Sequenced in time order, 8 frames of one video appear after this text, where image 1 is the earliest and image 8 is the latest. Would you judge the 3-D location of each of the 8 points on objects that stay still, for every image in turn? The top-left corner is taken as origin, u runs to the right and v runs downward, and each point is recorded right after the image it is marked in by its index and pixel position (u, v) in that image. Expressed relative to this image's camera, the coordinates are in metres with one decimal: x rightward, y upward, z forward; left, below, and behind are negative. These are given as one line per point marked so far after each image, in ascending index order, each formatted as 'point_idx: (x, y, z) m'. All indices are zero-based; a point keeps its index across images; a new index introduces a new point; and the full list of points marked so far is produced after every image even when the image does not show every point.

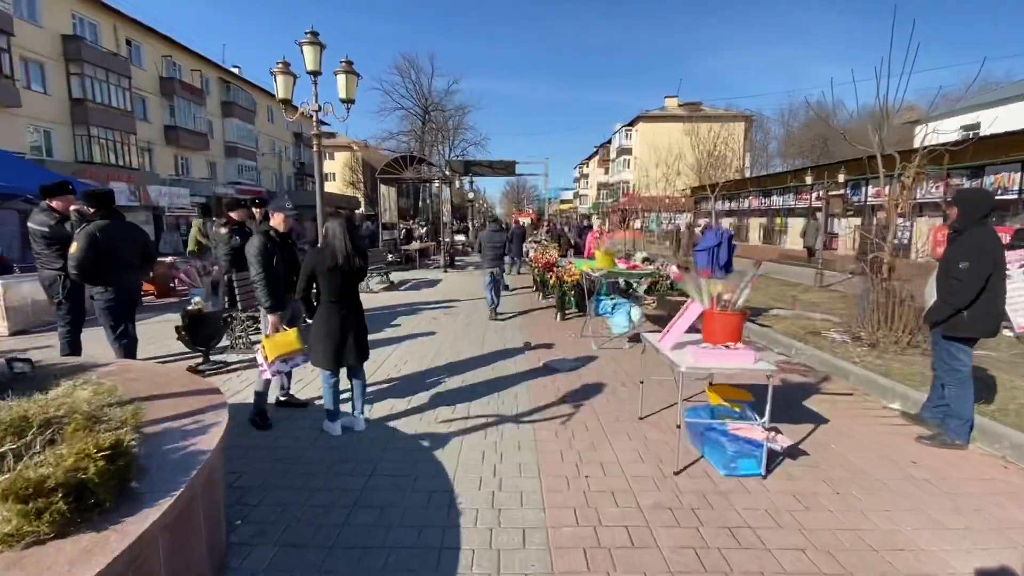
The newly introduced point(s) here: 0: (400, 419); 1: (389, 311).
0: (-1.0, -1.2, +4.5) m
1: (-2.6, -0.5, +10.2) m
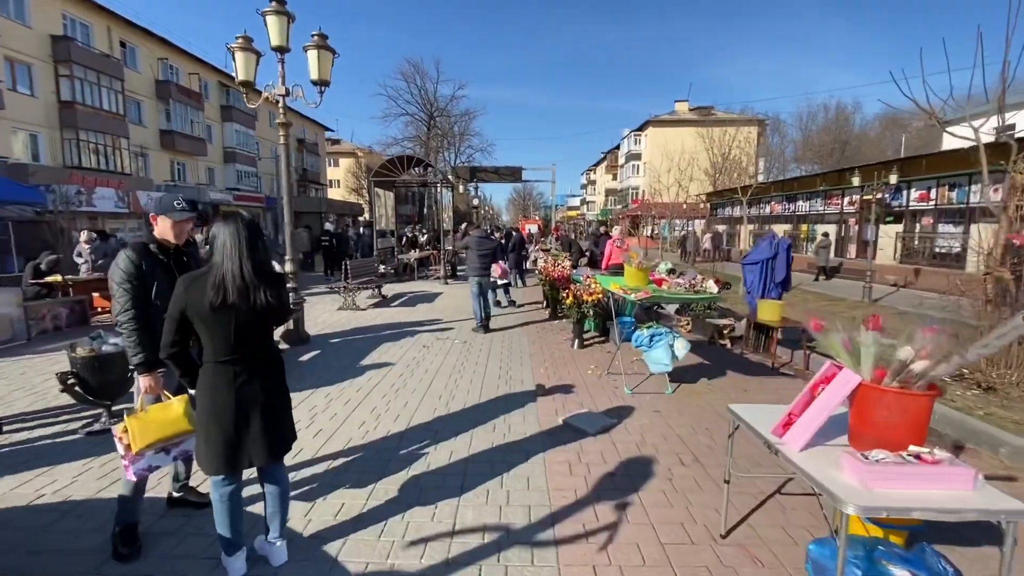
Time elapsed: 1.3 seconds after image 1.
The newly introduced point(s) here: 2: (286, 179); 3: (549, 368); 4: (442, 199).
0: (-1.0, -1.5, +2.9) m
1: (-2.4, -0.8, +8.6) m
2: (-3.5, +1.6, +7.5) m
3: (+0.5, -1.1, +6.4) m
4: (-2.7, +3.4, +18.8) m
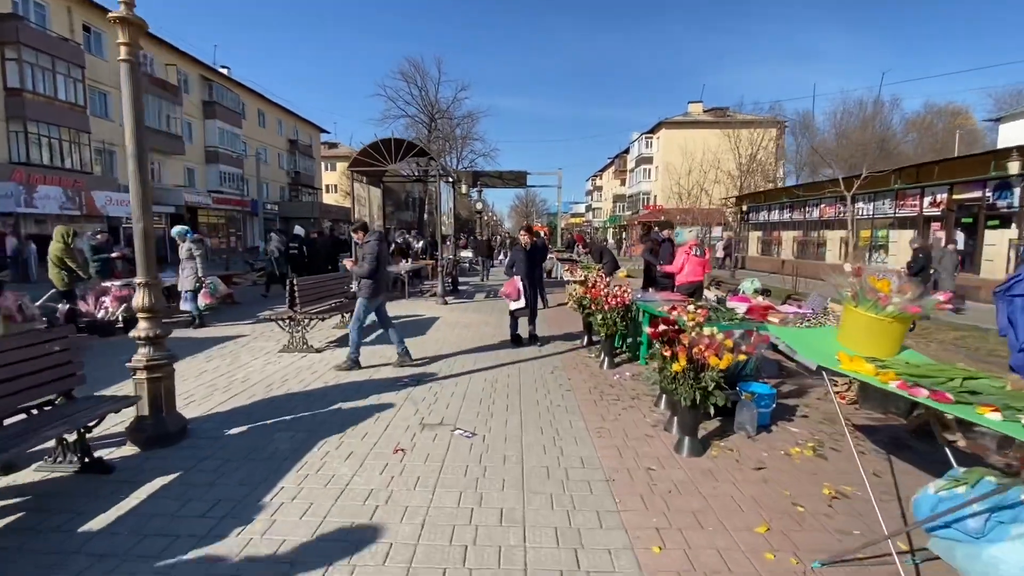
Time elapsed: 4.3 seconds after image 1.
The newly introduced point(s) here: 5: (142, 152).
0: (-0.6, -1.8, -0.7) m
1: (-2.0, -1.2, +5.0) m
2: (-3.1, +1.2, +3.9) m
3: (+0.9, -1.5, +2.8) m
4: (-2.3, +2.8, +15.3) m
5: (-3.0, +1.1, +3.9) m
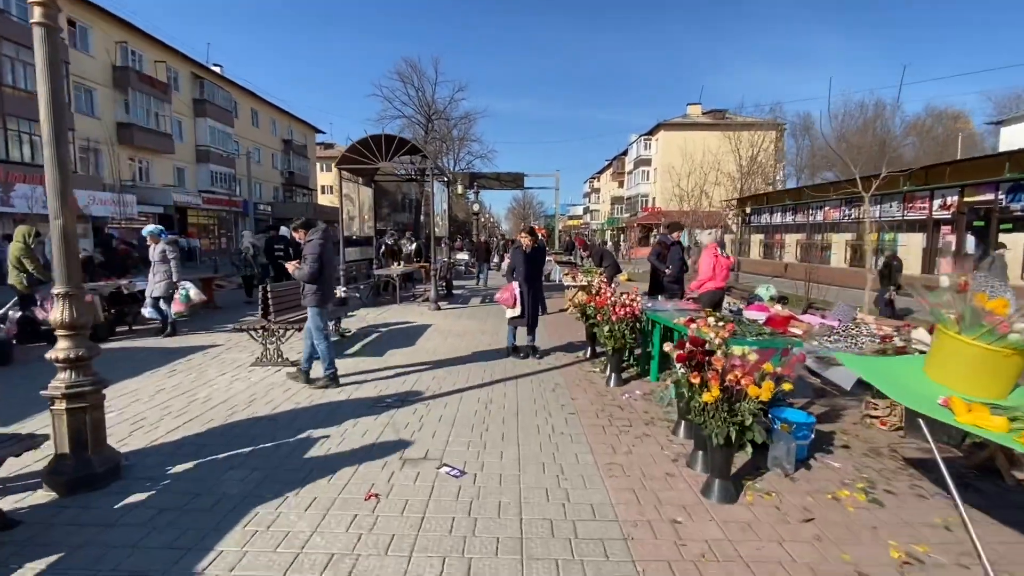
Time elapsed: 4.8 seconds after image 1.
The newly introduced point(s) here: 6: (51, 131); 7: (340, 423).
0: (-0.6, -1.9, -1.4) m
1: (-2.1, -1.3, +4.3) m
2: (-3.1, +1.2, +3.3) m
3: (+0.9, -1.6, +2.2) m
4: (-2.3, +2.7, +14.6) m
5: (-3.0, +1.0, +3.3) m
6: (-3.0, +1.1, +3.2) m
7: (-1.6, -1.3, +4.5) m
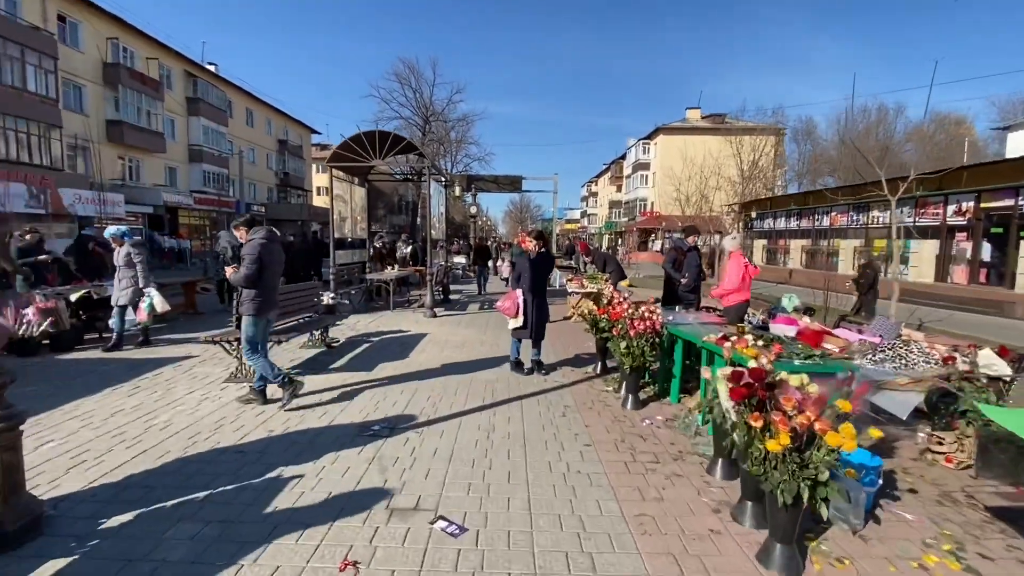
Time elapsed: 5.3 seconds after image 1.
0: (-0.5, -1.9, -2.0) m
1: (-2.0, -1.4, +3.7) m
2: (-3.0, +1.1, +2.6) m
3: (+1.0, -1.7, +1.5) m
4: (-2.3, +2.5, +14.0) m
5: (-2.9, +1.0, +2.6) m
6: (-3.0, +1.0, +2.6) m
7: (-1.5, -1.4, +3.9) m
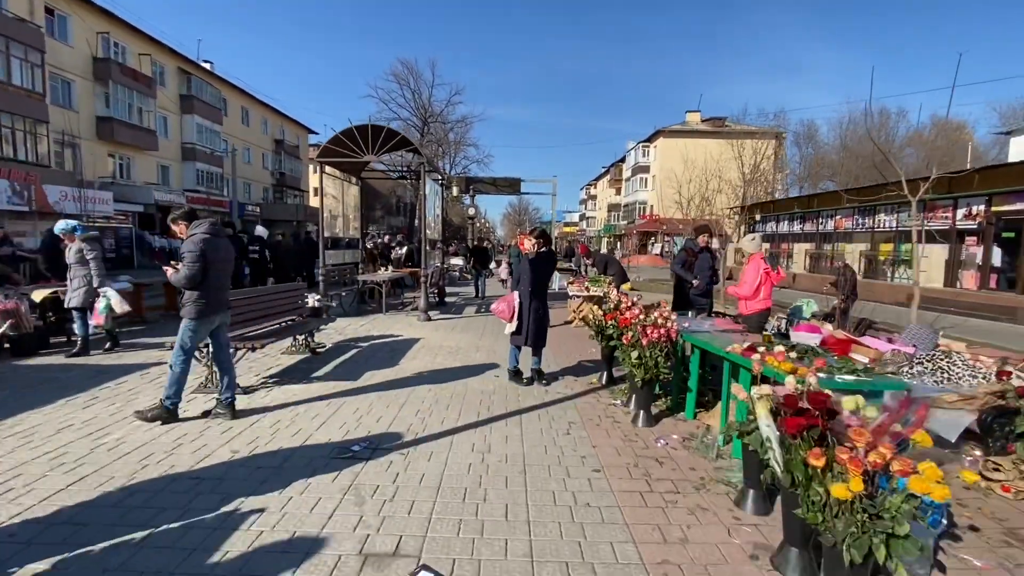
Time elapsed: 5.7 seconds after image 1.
0: (-0.5, -1.9, -2.6) m
1: (-2.0, -1.4, +3.1) m
2: (-3.0, +1.1, +2.1) m
3: (+1.0, -1.7, +1.0) m
4: (-2.4, +2.5, +13.5) m
5: (-2.9, +1.0, +2.1) m
6: (-2.9, +1.0, +2.0) m
7: (-1.5, -1.4, +3.3) m
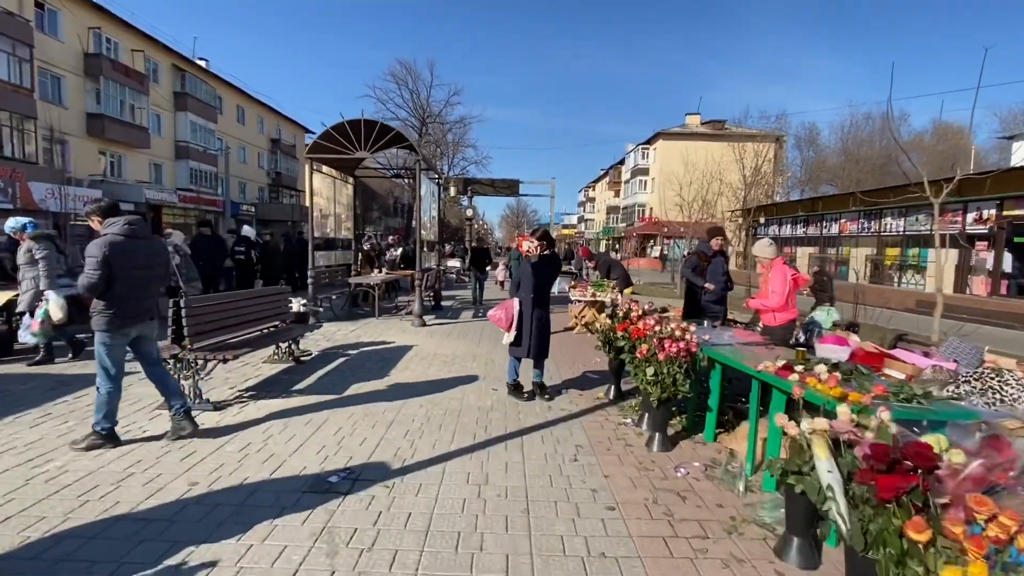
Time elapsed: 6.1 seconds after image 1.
0: (-0.4, -2.0, -3.1) m
1: (-2.0, -1.4, +2.6) m
2: (-3.0, +1.1, +1.6) m
3: (+1.0, -1.7, +0.5) m
4: (-2.4, +2.4, +13.0) m
5: (-2.9, +0.9, +1.6) m
6: (-2.9, +1.0, +1.5) m
7: (-1.5, -1.4, +2.8) m
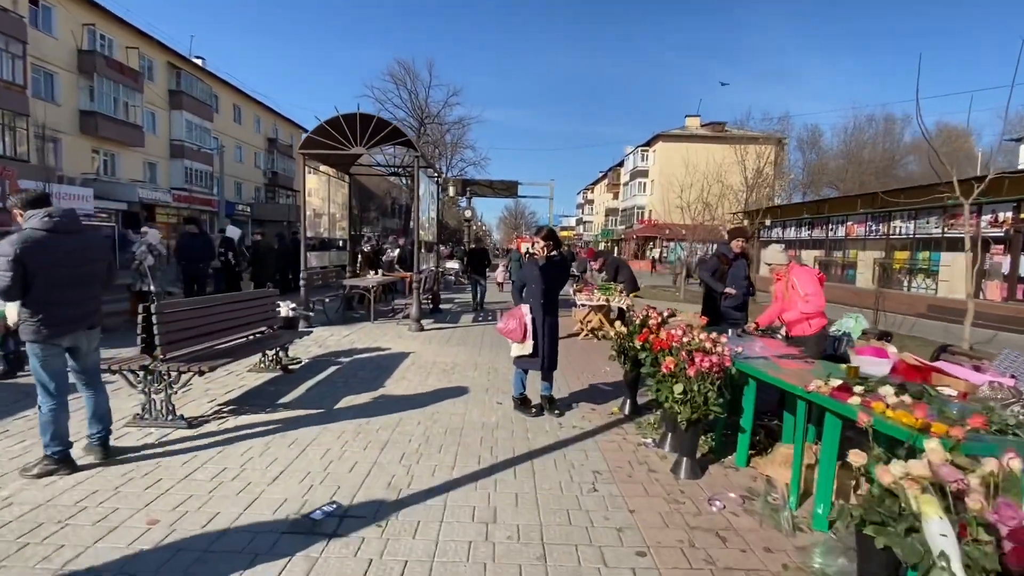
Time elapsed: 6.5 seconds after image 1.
0: (-0.3, -2.0, -3.5) m
1: (-1.9, -1.5, +2.1) m
2: (-2.9, +1.0, +1.1) m
3: (+1.1, -1.8, 0.0) m
4: (-2.3, +2.3, +12.5) m
5: (-2.8, +0.9, +1.1) m
6: (-2.8, +0.9, +1.0) m
7: (-1.5, -1.4, +2.3) m
